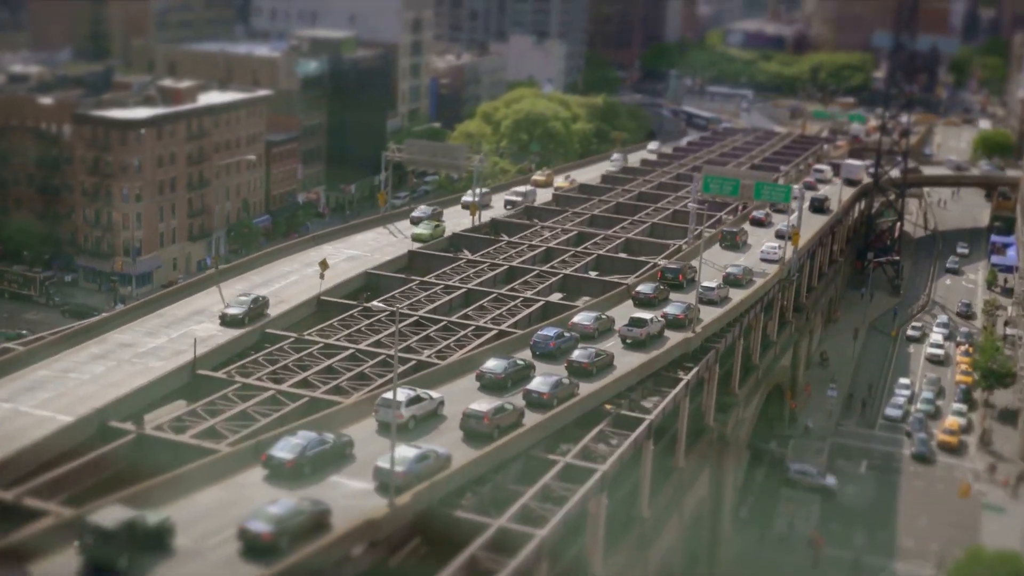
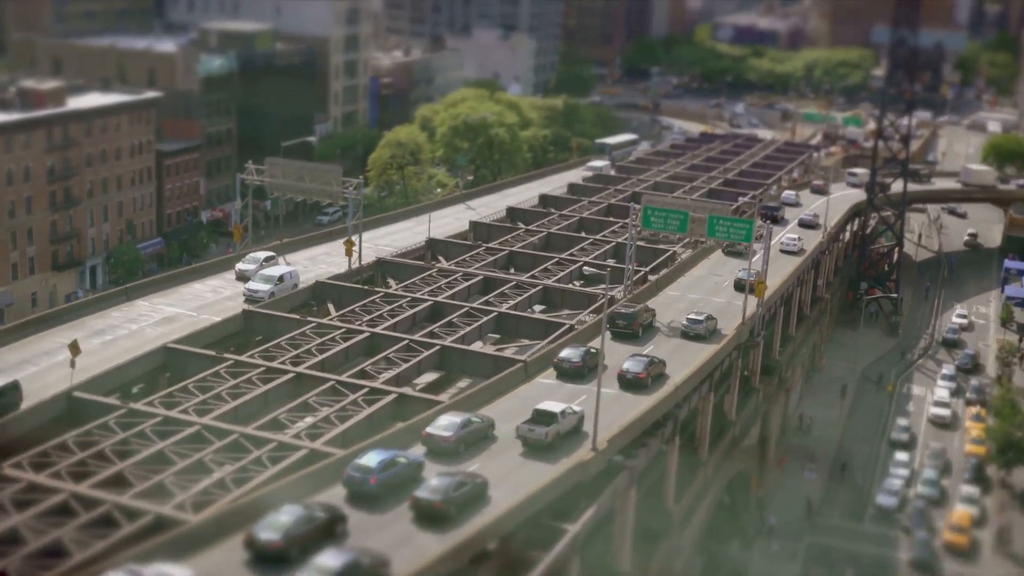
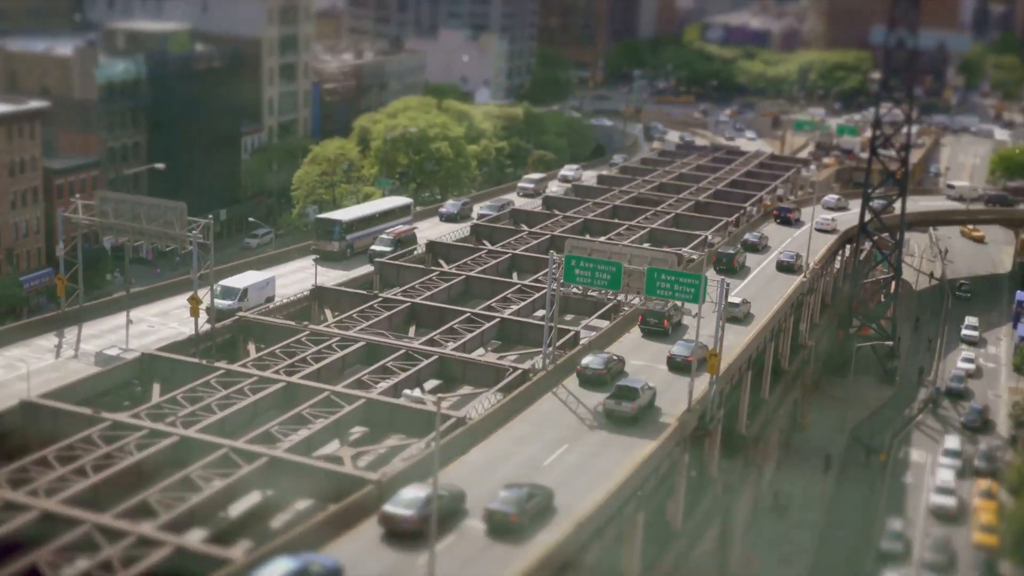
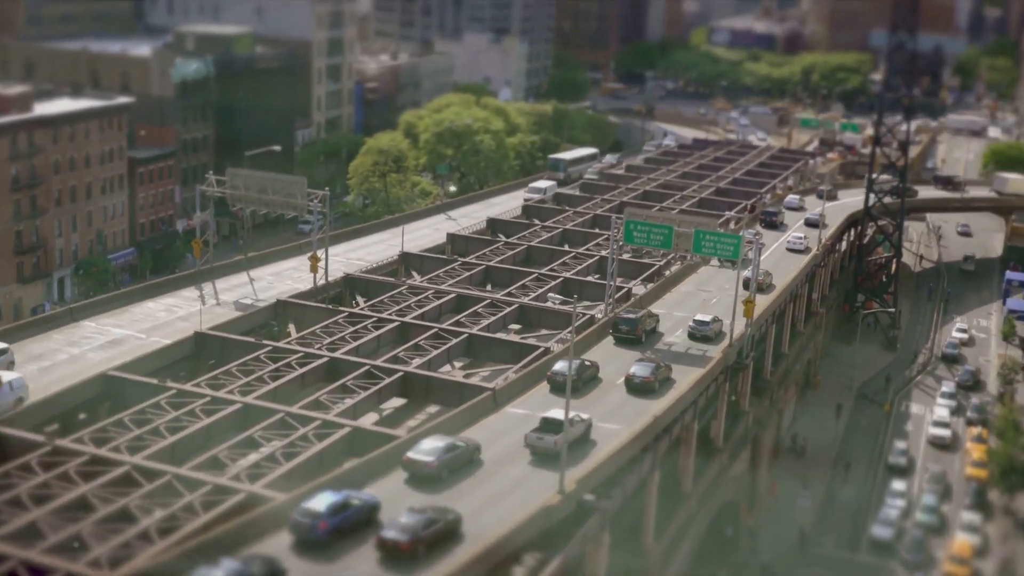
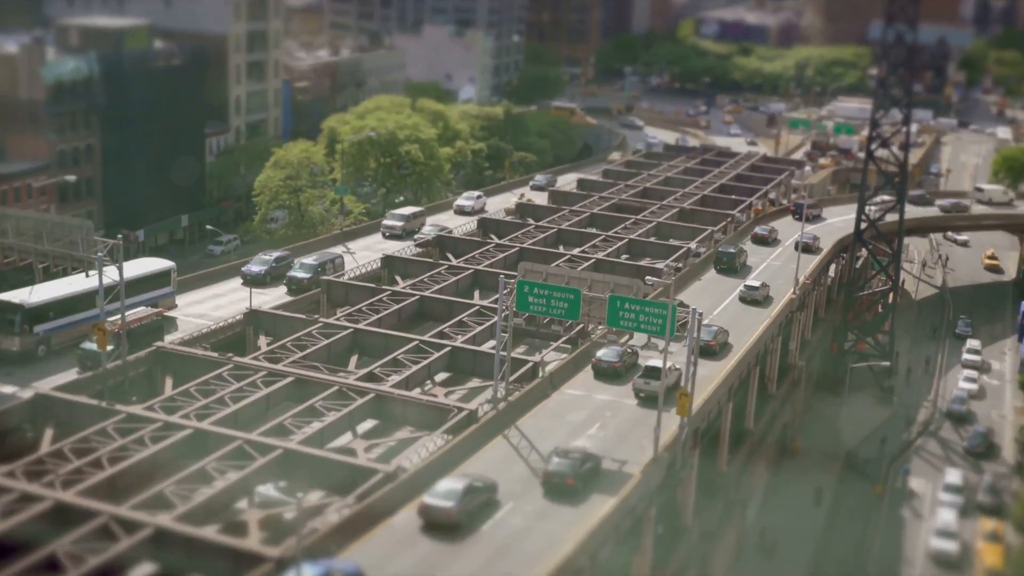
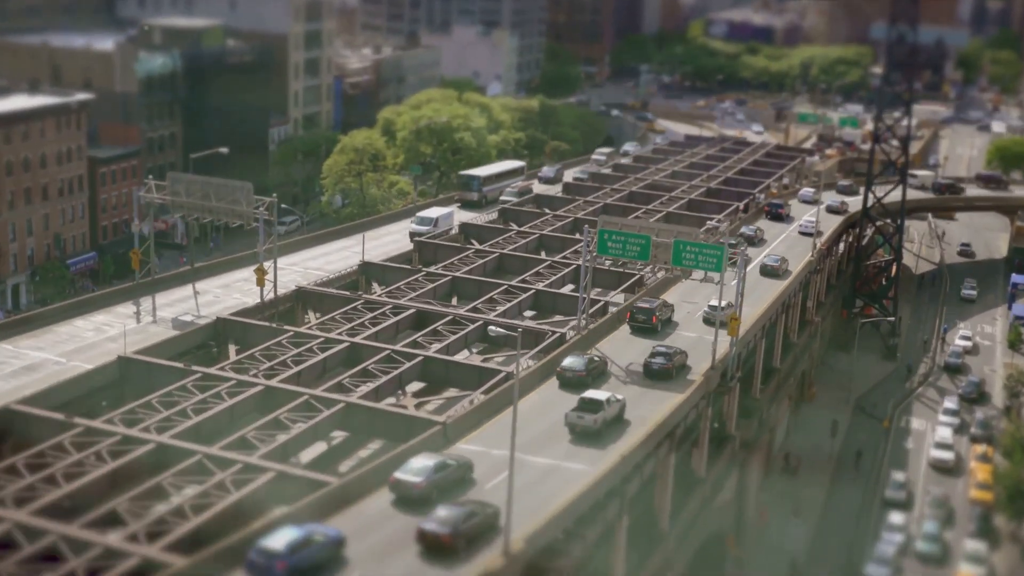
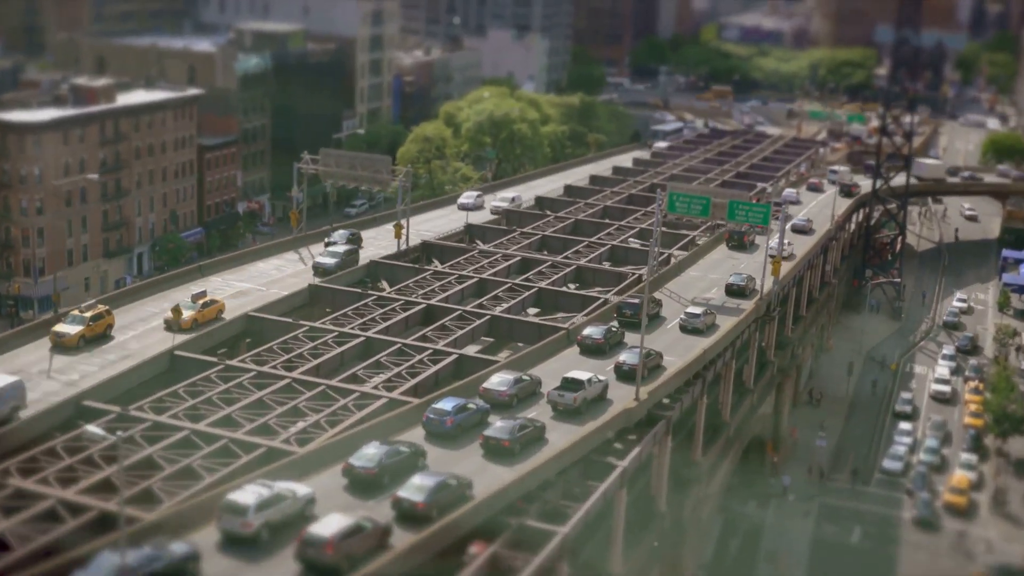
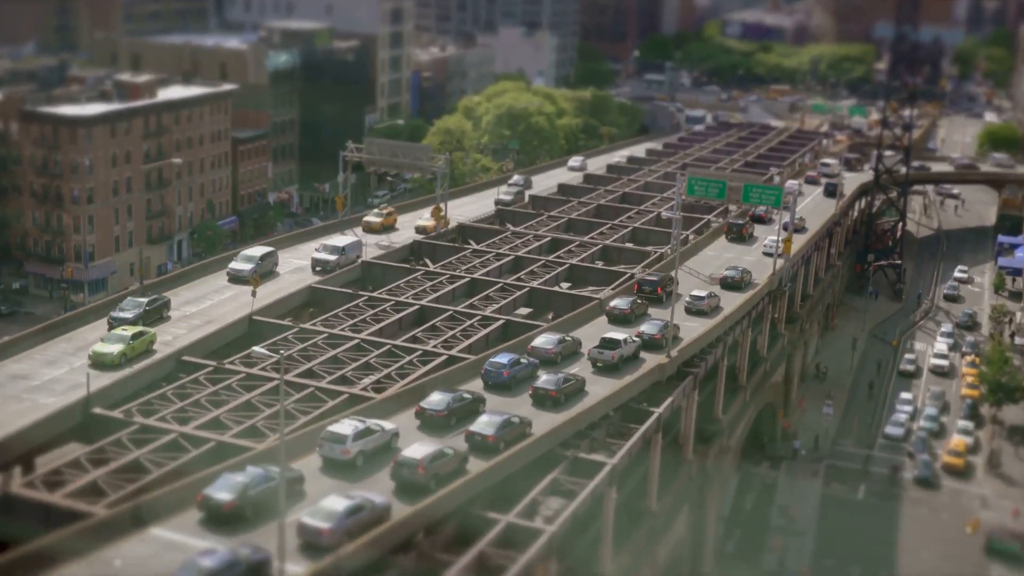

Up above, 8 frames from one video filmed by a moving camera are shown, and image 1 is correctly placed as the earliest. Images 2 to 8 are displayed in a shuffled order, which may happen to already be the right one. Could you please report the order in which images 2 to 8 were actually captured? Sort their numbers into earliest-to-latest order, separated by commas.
8, 7, 2, 4, 6, 3, 5
